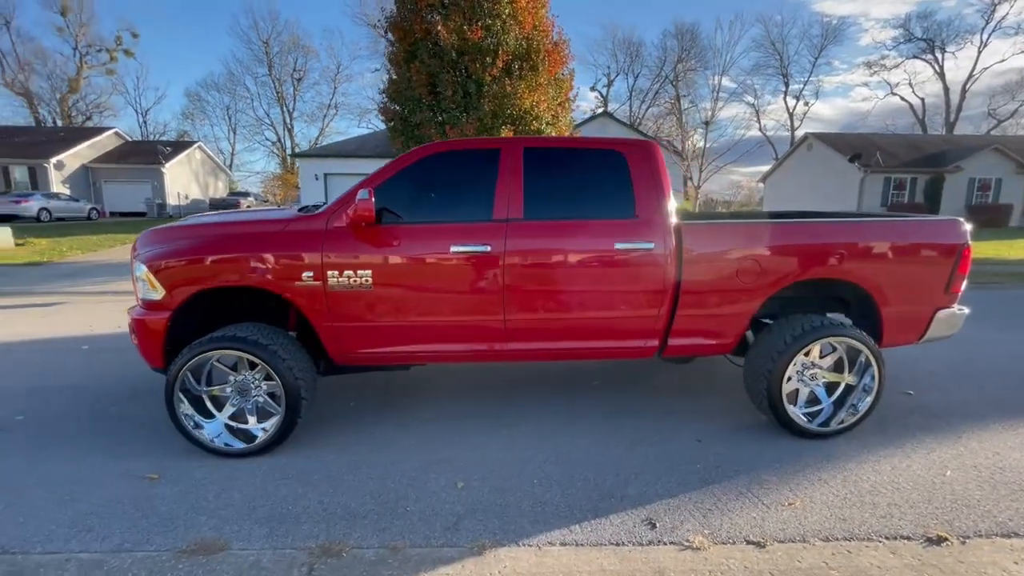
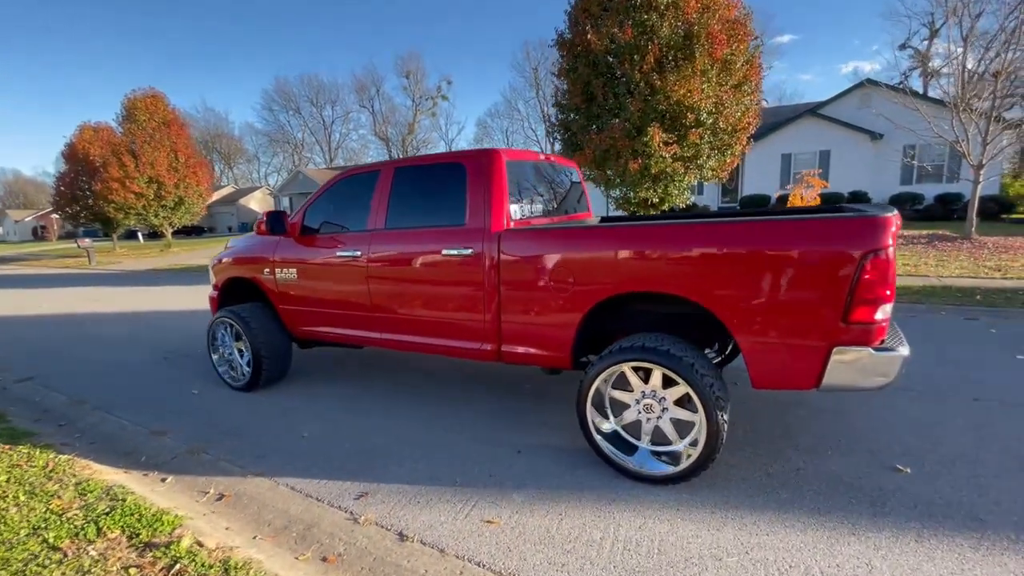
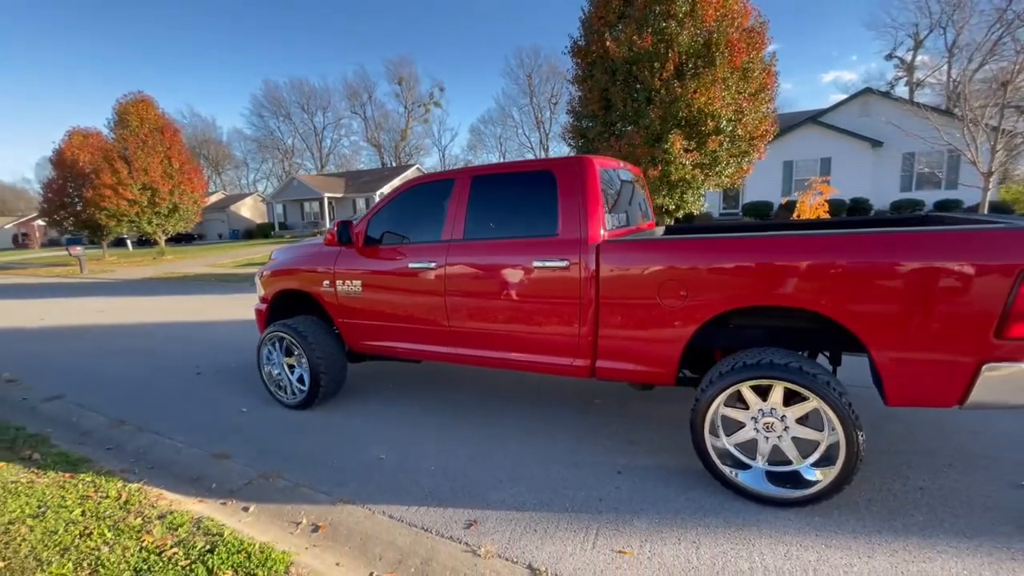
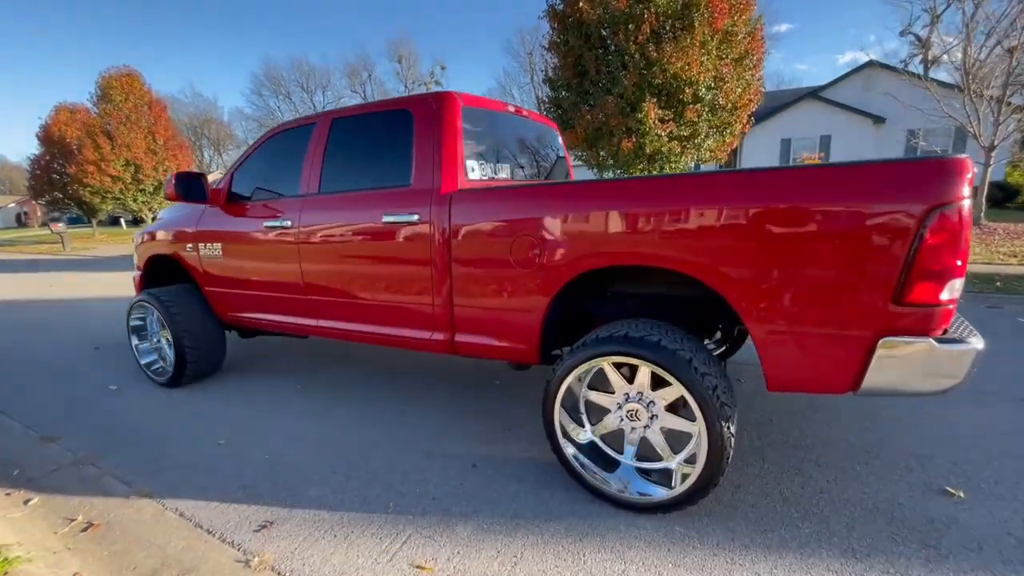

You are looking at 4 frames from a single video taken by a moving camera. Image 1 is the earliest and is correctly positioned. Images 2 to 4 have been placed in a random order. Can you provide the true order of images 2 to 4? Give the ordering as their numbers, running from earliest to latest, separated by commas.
3, 2, 4
